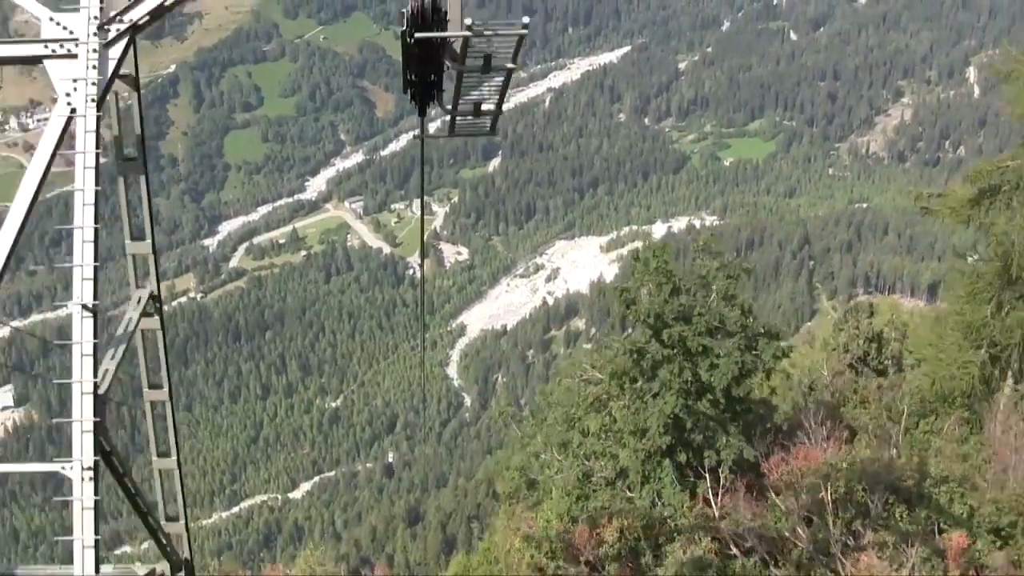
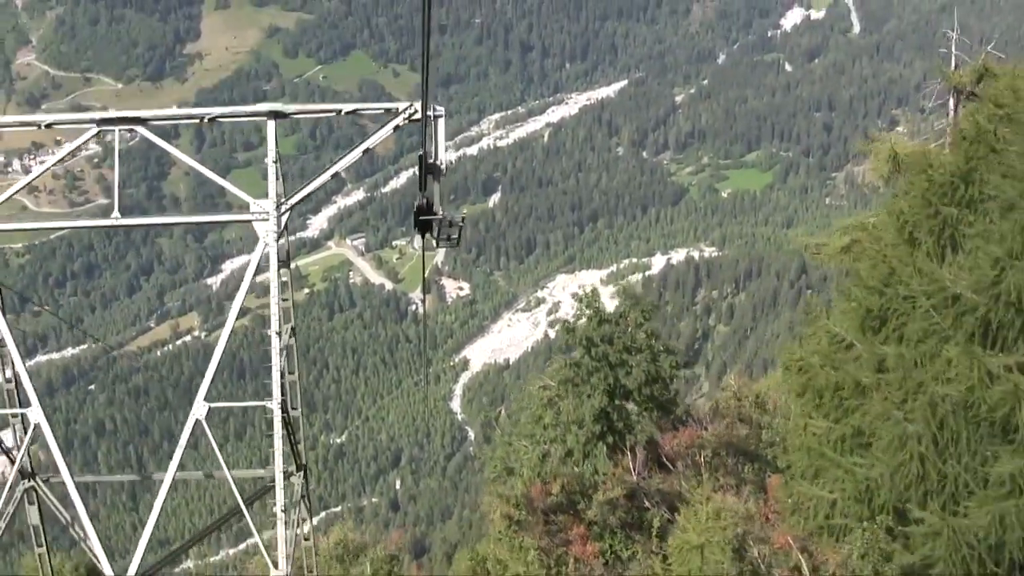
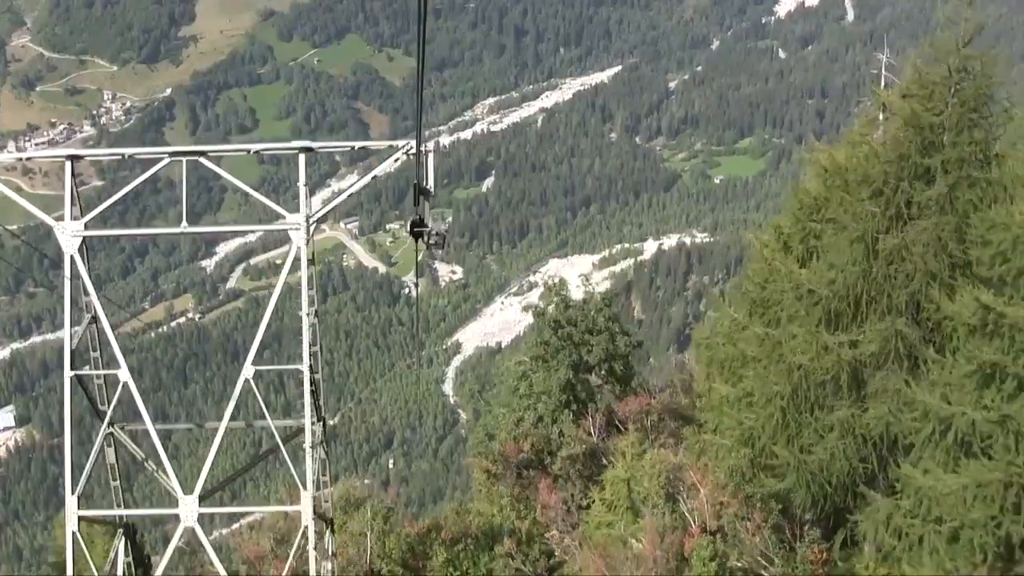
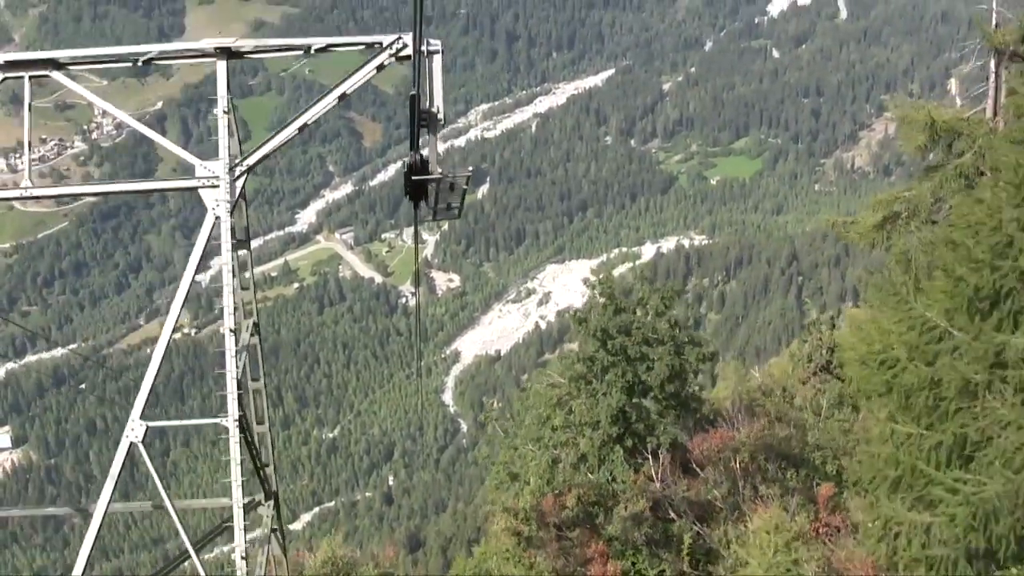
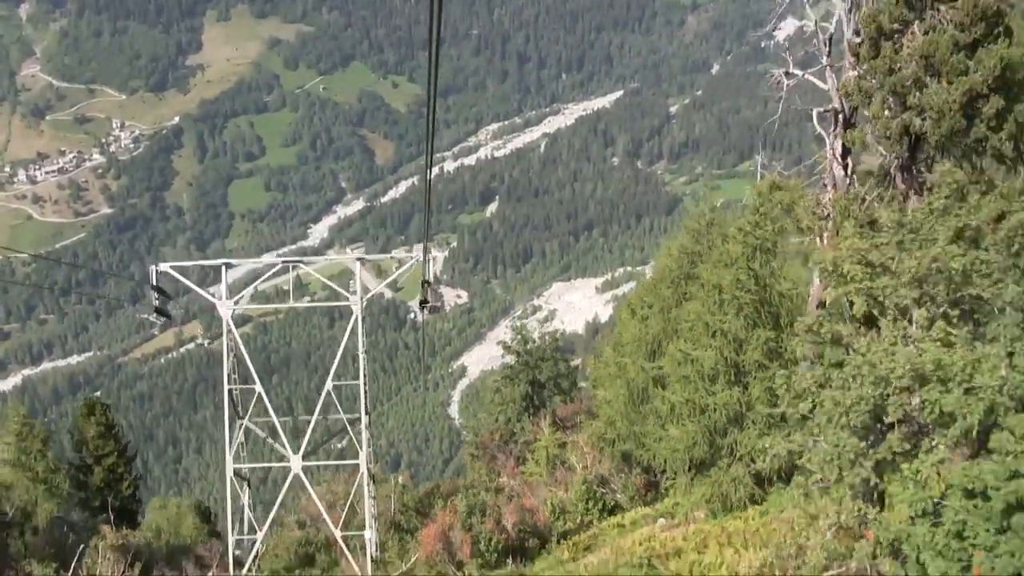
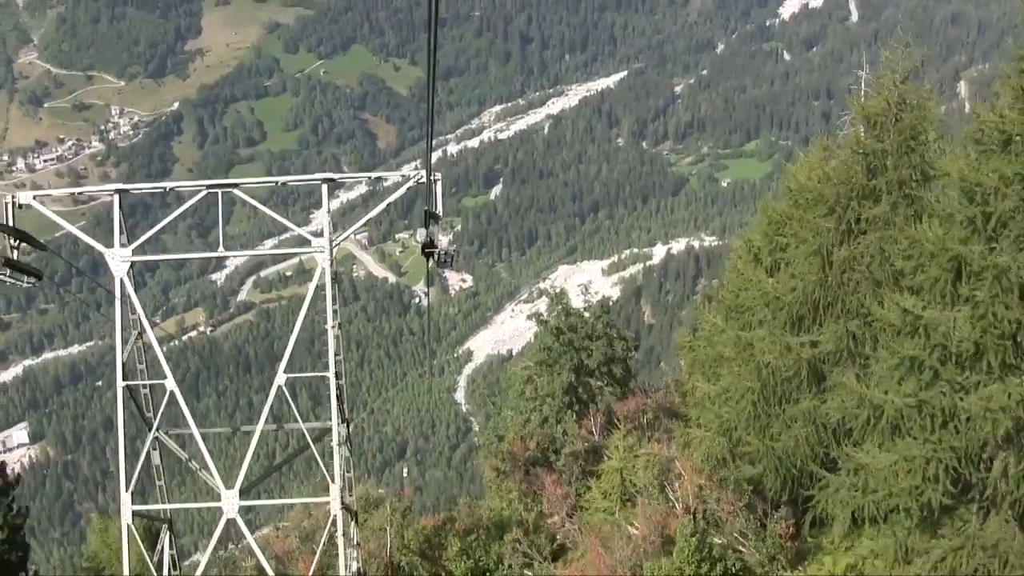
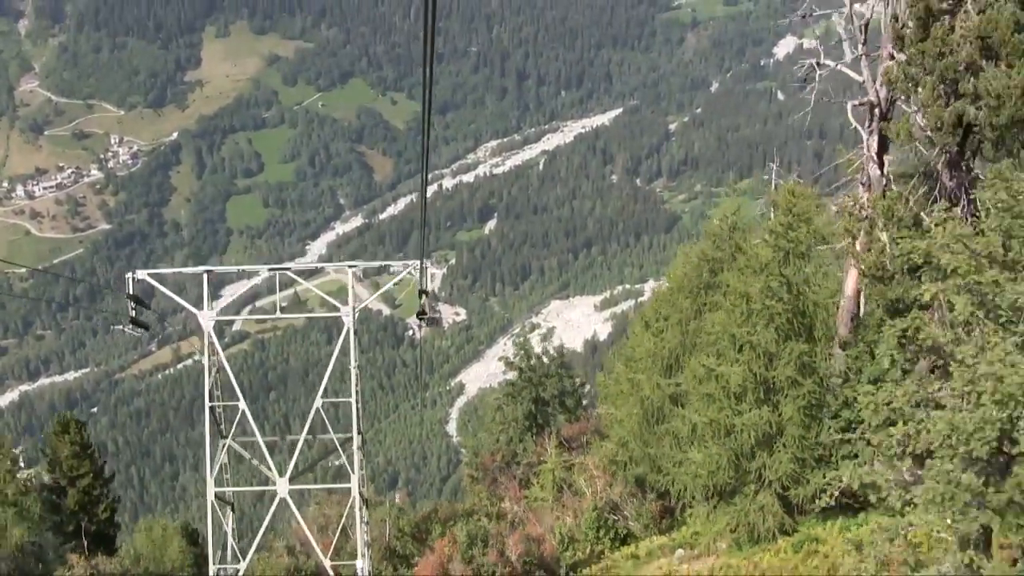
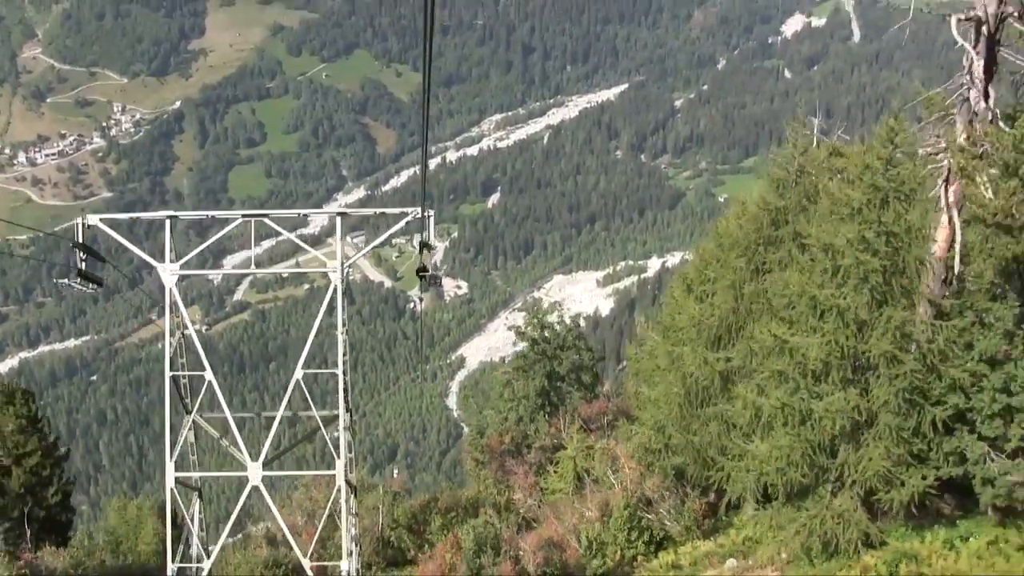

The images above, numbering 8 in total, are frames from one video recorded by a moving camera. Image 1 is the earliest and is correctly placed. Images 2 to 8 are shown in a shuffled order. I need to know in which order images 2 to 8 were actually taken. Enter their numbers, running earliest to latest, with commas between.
4, 2, 3, 6, 8, 7, 5
